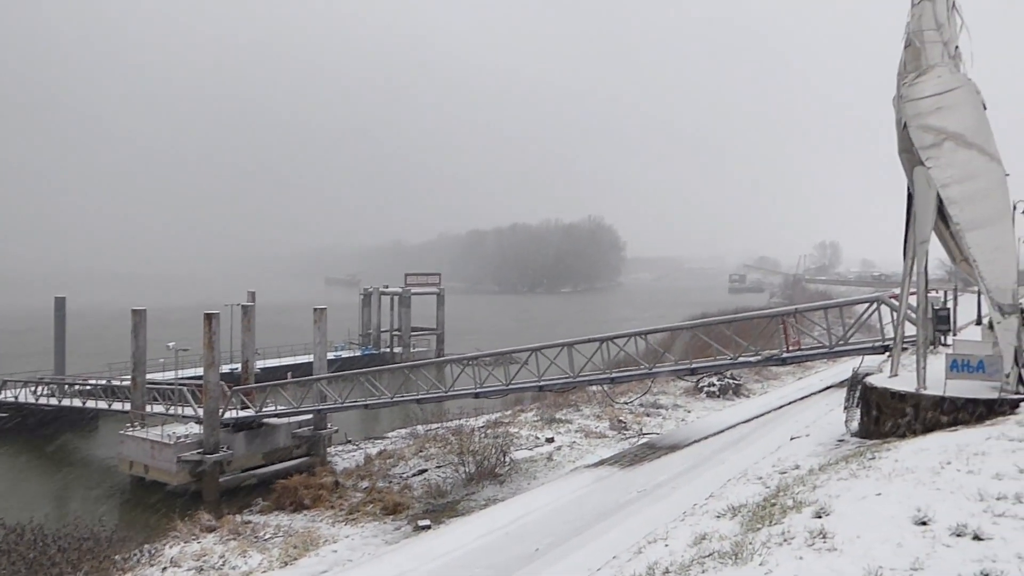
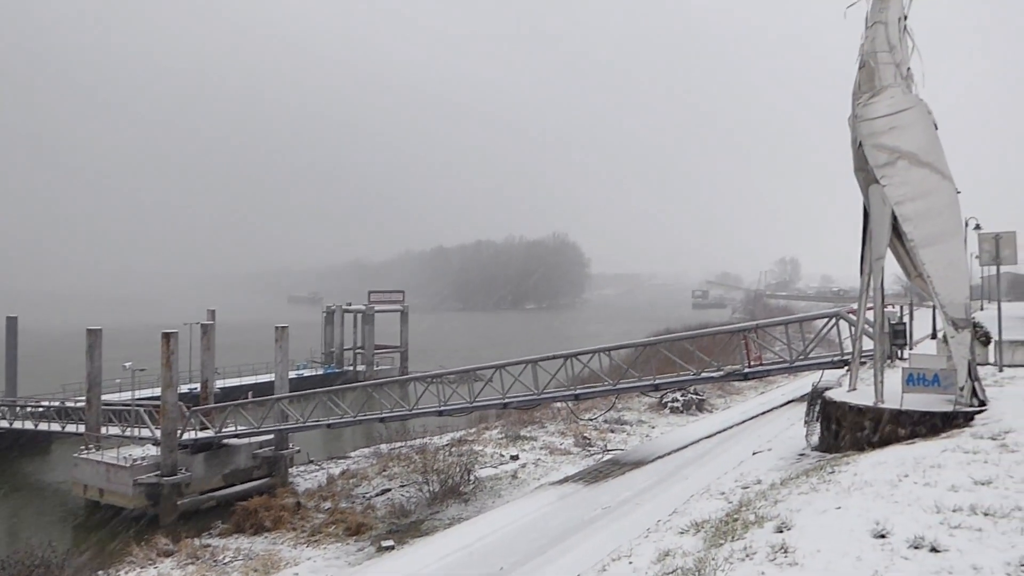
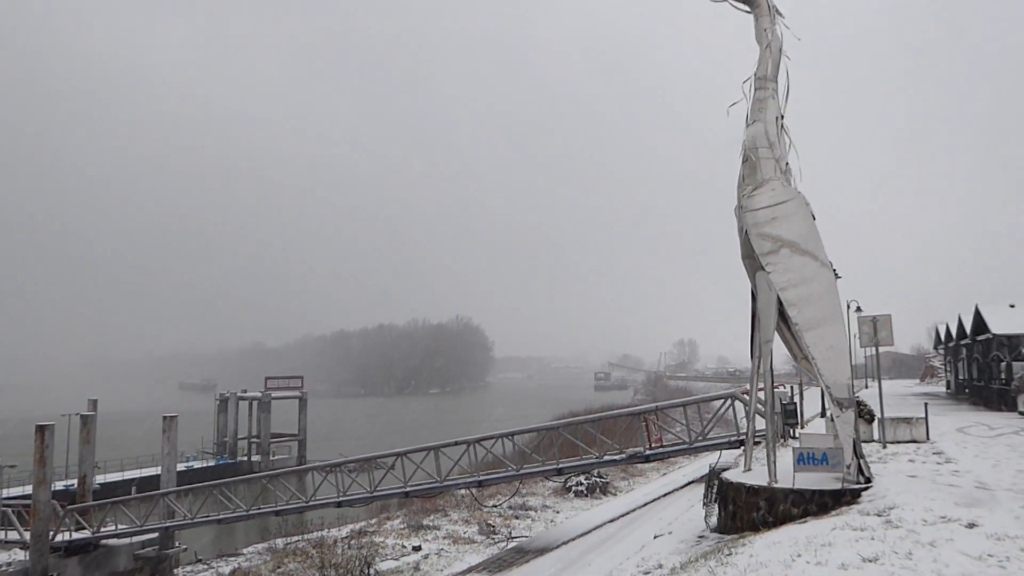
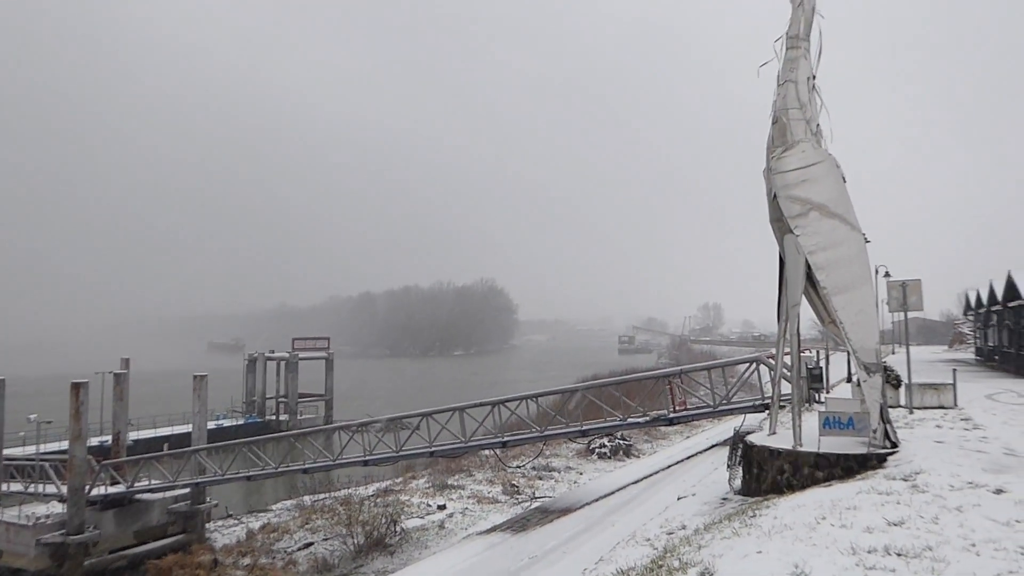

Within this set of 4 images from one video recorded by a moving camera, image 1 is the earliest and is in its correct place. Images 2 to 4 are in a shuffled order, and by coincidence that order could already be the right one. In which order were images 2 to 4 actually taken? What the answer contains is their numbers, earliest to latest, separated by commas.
2, 4, 3
